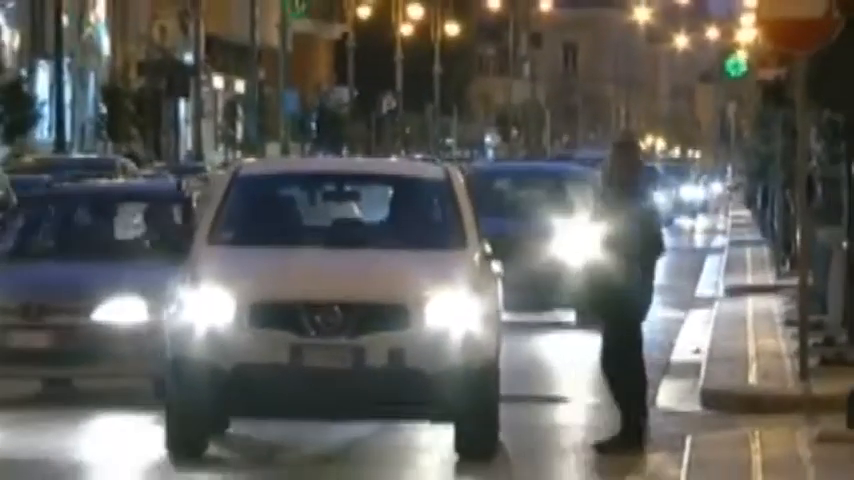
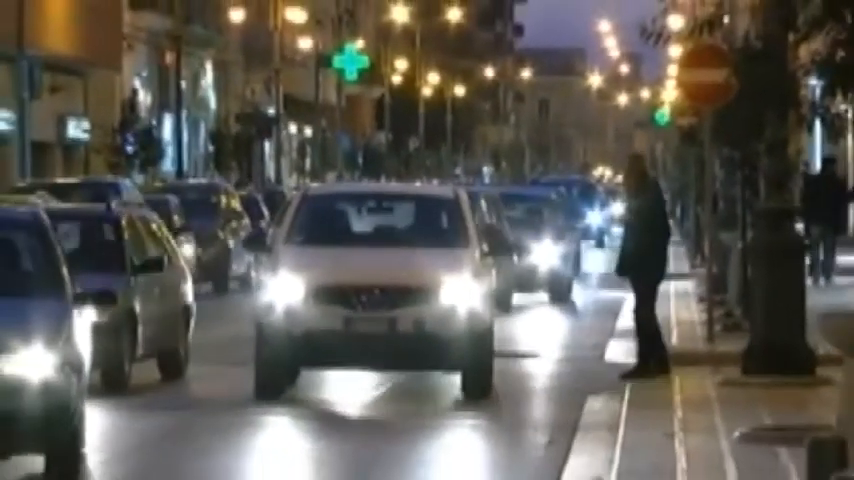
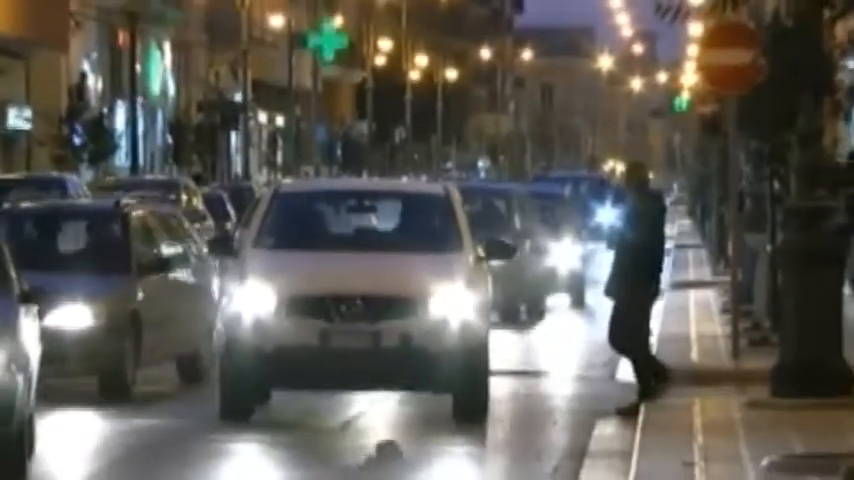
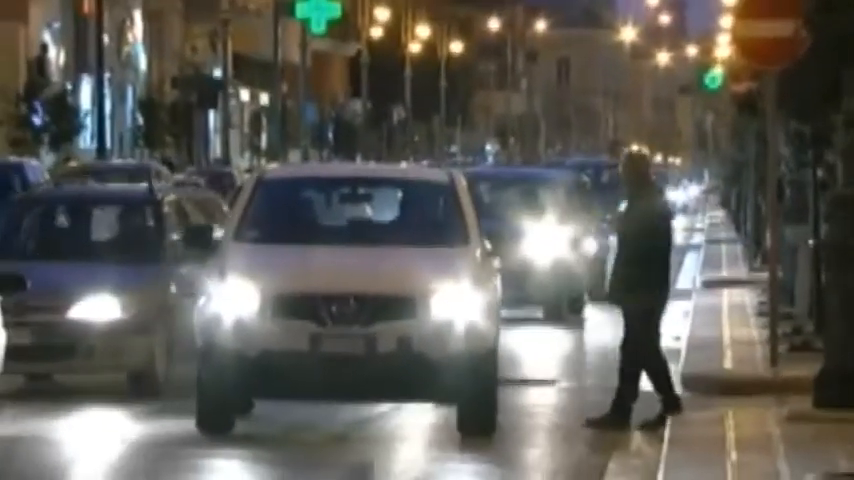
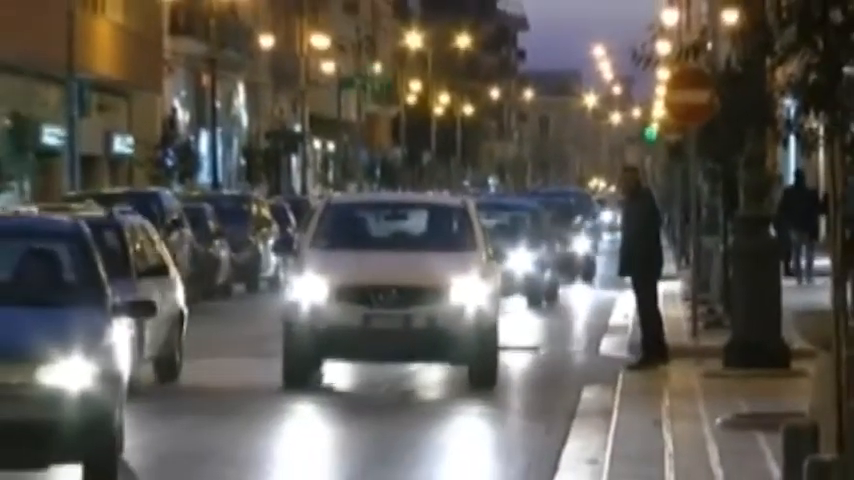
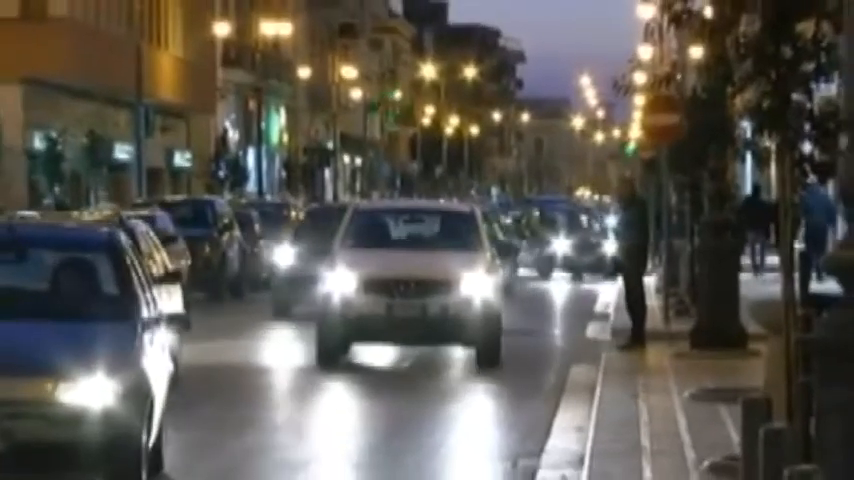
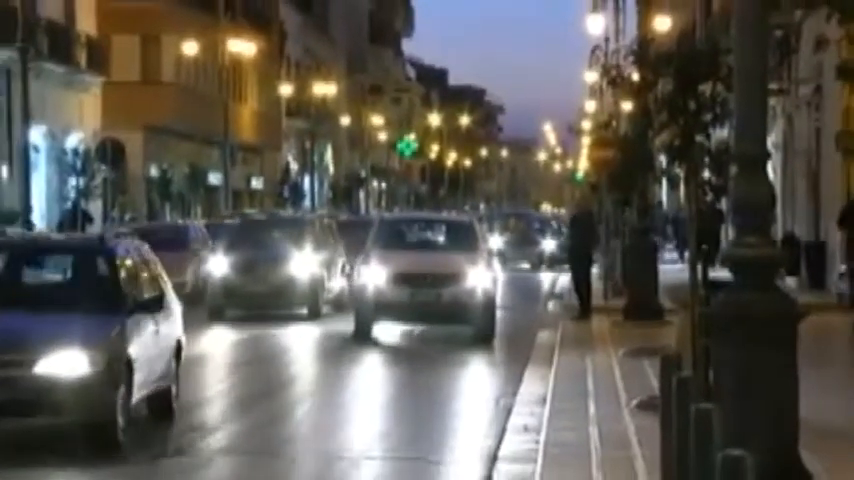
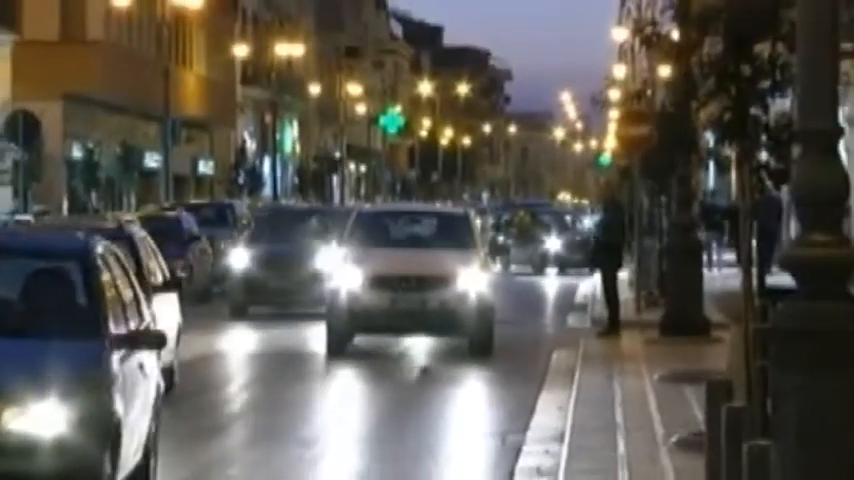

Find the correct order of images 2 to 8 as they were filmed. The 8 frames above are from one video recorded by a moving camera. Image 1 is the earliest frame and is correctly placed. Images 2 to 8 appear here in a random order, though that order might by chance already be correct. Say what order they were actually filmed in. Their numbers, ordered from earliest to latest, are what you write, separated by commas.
4, 3, 2, 5, 6, 8, 7
